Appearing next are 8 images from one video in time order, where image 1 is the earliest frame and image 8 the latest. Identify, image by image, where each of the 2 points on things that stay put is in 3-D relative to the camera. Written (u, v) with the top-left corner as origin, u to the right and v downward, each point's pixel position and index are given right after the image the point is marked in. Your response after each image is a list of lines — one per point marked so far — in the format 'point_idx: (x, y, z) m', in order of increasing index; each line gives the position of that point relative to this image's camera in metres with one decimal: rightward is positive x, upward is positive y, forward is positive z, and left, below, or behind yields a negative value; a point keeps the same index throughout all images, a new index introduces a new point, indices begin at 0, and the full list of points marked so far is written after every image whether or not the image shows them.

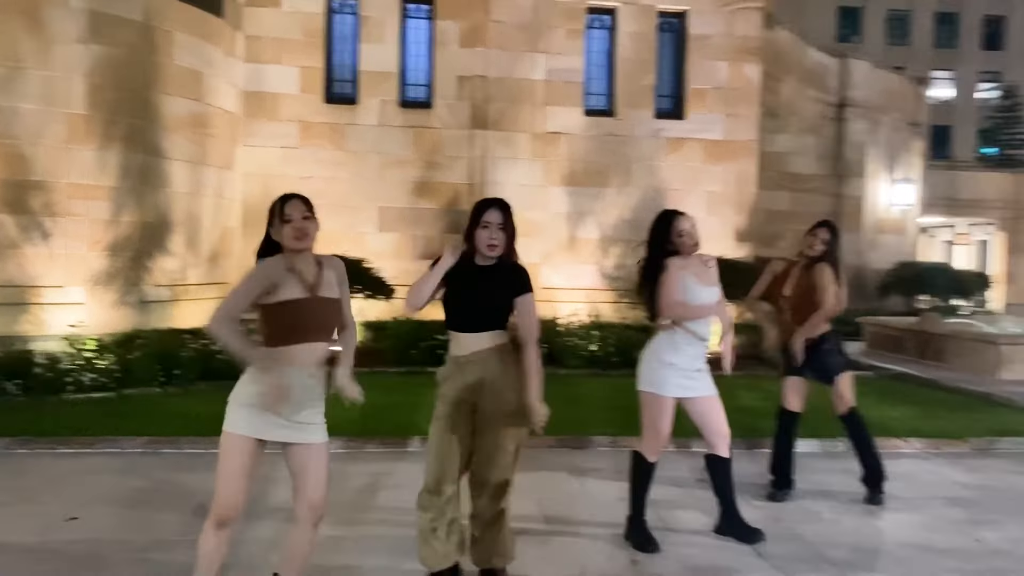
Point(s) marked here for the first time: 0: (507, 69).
0: (-0.1, +3.5, +16.0) m
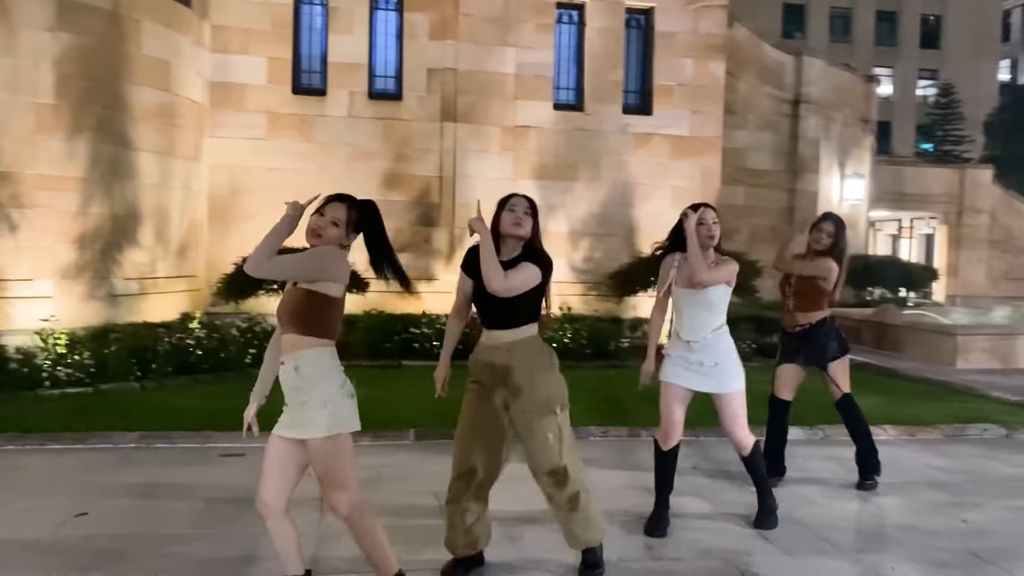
0: (-0.6, +3.7, +16.1) m
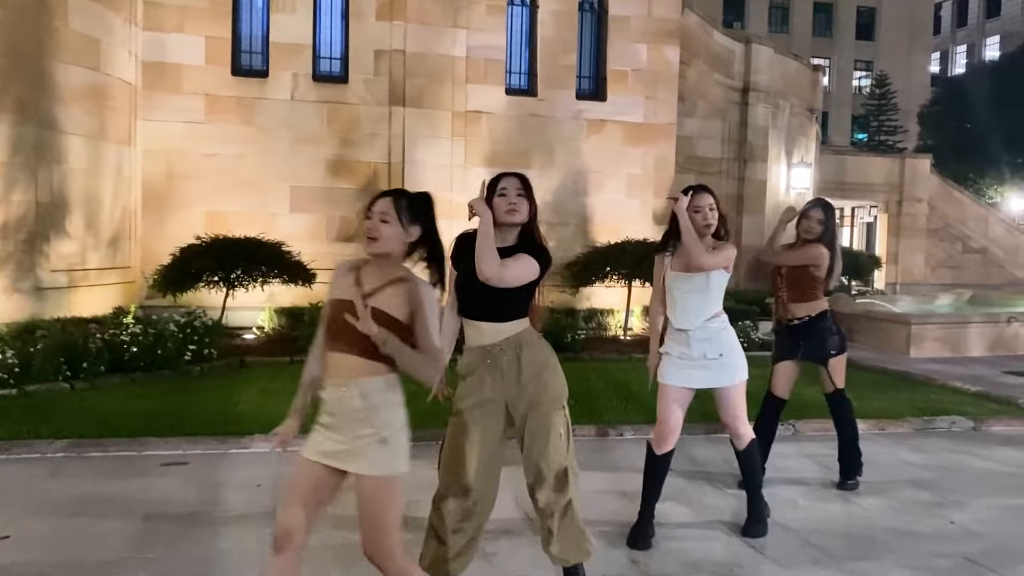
0: (-1.3, +3.8, +15.5) m
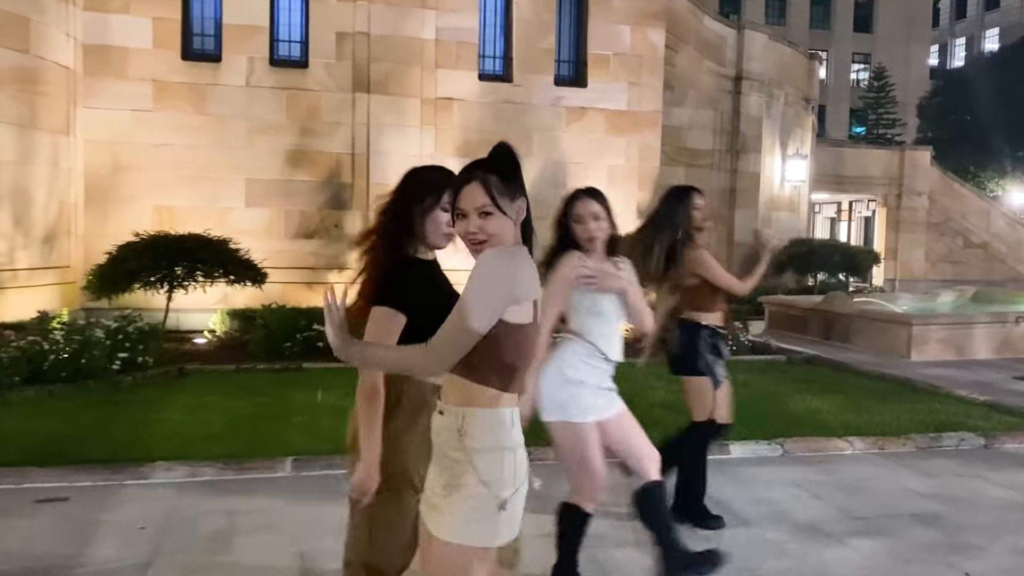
0: (-1.7, +3.8, +14.4) m
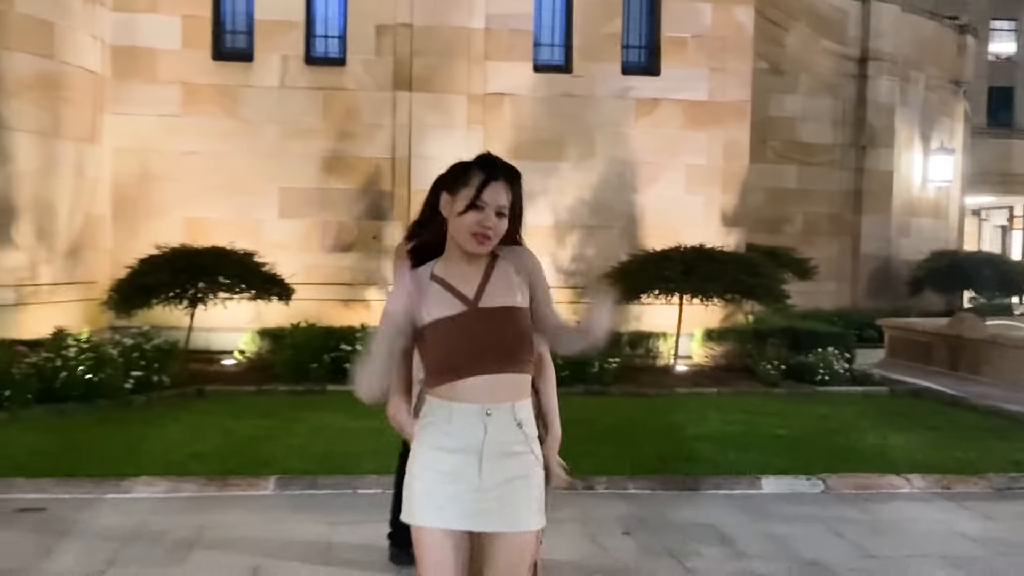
0: (-1.0, +3.6, +13.0) m
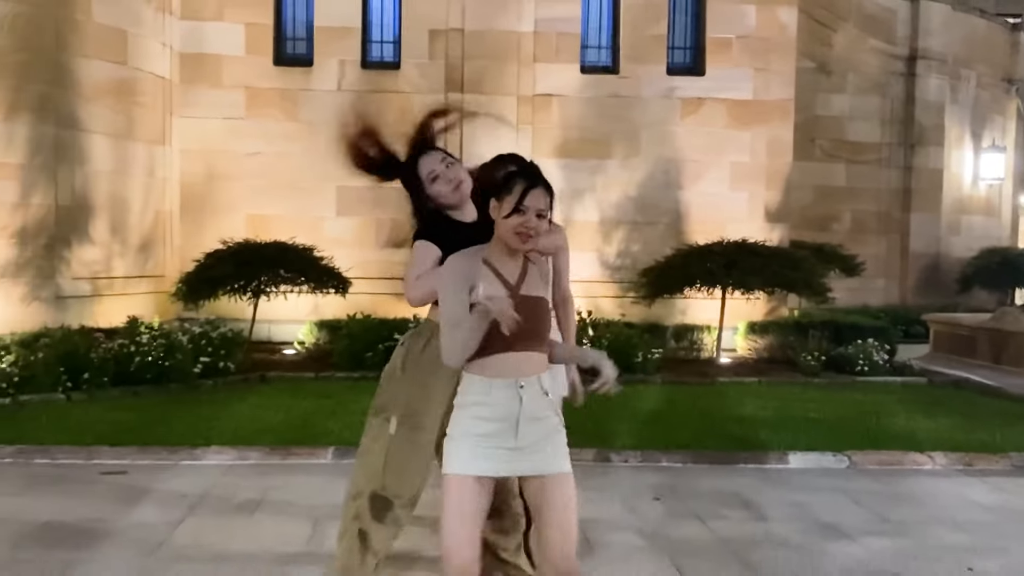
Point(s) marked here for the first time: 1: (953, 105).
0: (-0.4, +3.6, +13.5) m
1: (+8.6, +3.6, +19.3) m
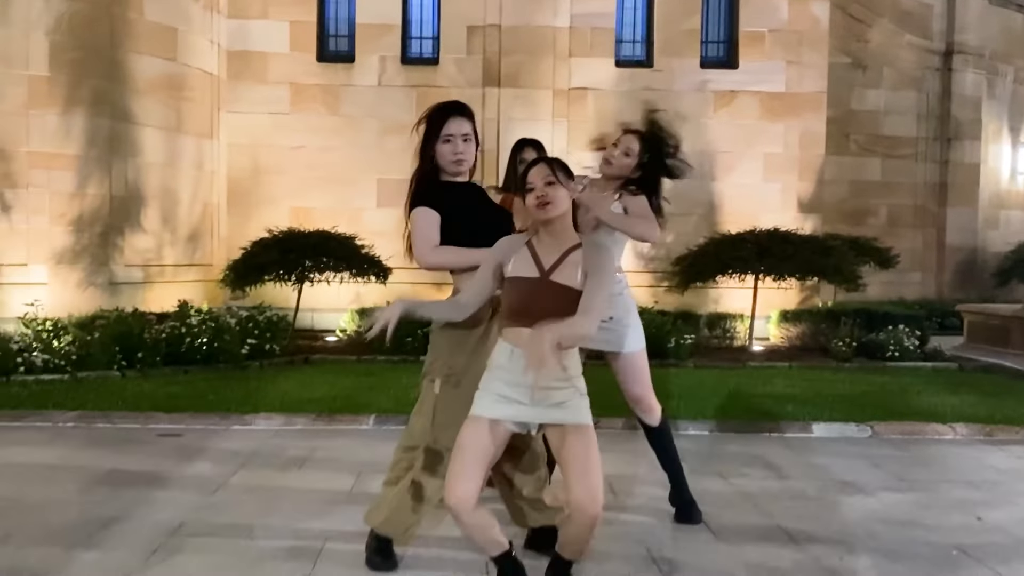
0: (+0.1, +3.8, +13.8) m
1: (+9.3, +3.7, +19.3) m
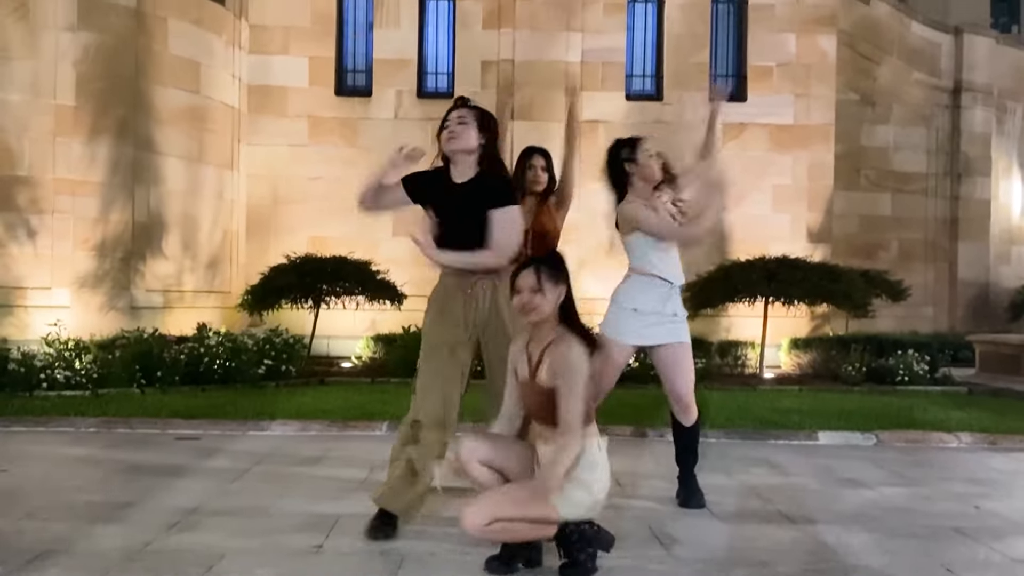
0: (+0.3, +3.4, +14.2) m
1: (+9.6, +3.0, +19.5) m
